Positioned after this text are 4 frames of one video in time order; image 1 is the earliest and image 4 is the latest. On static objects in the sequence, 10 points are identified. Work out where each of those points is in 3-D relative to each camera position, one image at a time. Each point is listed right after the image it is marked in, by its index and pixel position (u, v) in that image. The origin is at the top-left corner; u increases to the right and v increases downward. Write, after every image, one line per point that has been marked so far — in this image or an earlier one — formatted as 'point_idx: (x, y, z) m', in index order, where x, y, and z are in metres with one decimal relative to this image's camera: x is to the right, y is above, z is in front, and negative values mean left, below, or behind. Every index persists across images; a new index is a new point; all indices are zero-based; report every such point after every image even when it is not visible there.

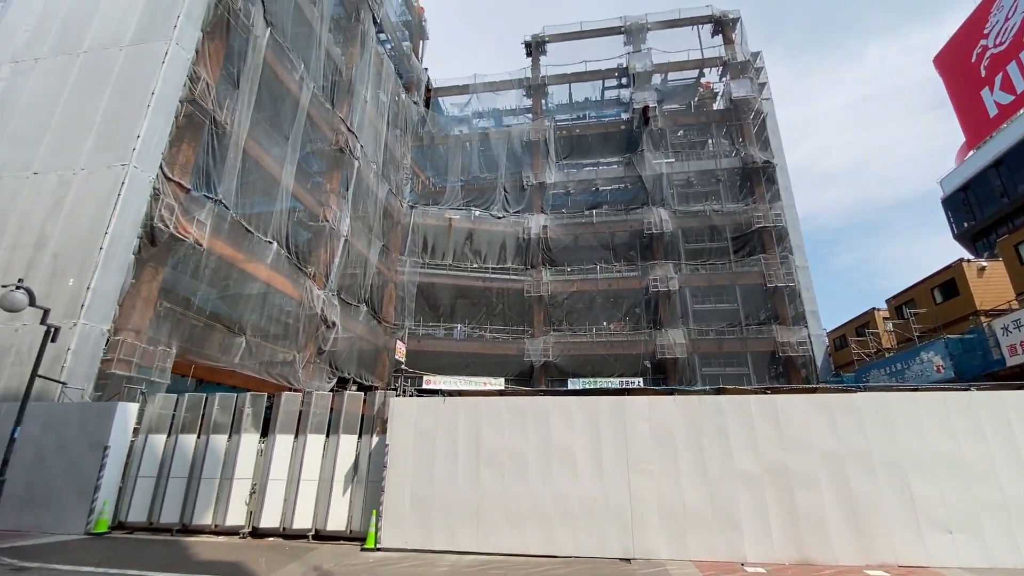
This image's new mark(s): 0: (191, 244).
0: (-10.8, +1.4, +16.1) m
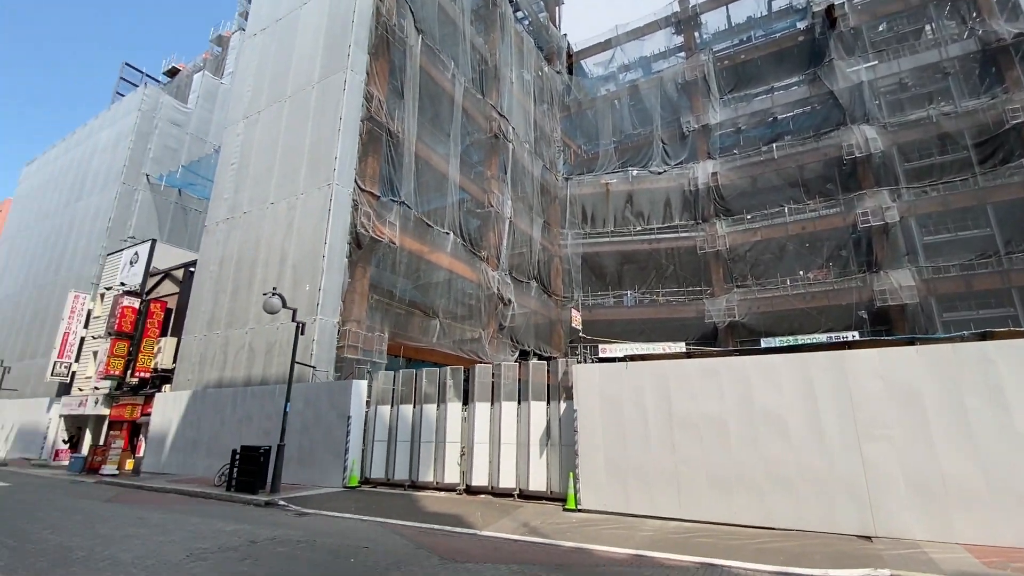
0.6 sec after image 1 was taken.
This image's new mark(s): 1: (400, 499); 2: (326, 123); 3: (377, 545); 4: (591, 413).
0: (-4.9, +1.7, +18.5) m
1: (-2.7, -5.1, +11.6) m
2: (-7.1, +6.4, +18.4) m
3: (-2.2, -4.1, +7.6) m
4: (+1.8, -2.8, +11.0) m
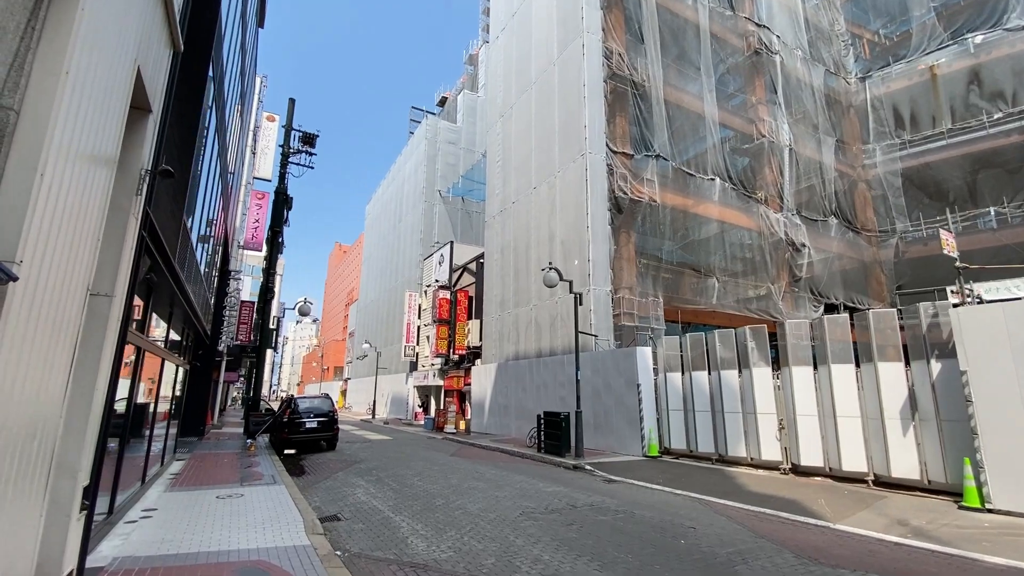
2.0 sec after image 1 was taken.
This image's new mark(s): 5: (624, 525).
0: (+4.9, +3.1, +17.3) m
1: (+4.3, -4.0, +10.4) m
2: (+2.3, +7.5, +18.3) m
3: (+2.7, -3.3, +6.7) m
4: (+7.5, -1.3, +7.6) m
5: (+1.6, -3.3, +6.8) m
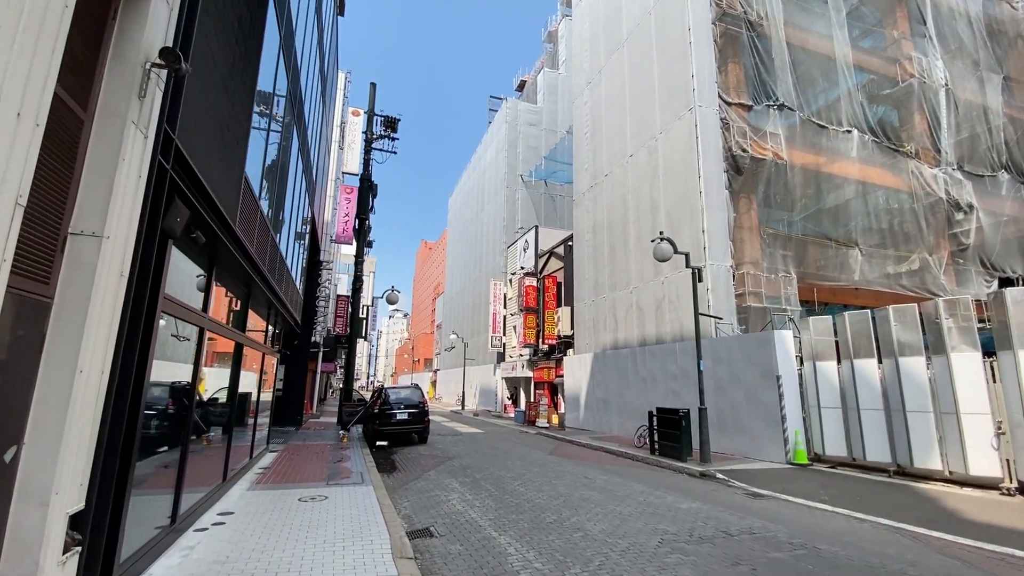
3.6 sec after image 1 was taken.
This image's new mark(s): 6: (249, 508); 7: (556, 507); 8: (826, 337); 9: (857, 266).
0: (+7.9, +3.8, +14.6) m
1: (+6.4, -3.4, +8.0) m
2: (+5.3, +8.2, +16.0) m
3: (+4.1, -2.8, +4.6) m
4: (+9.0, -0.7, +4.6) m
5: (+3.1, -2.8, +4.9) m
6: (-3.4, -2.9, +6.3) m
7: (+0.6, -3.1, +6.9) m
8: (+6.7, -1.0, +10.4) m
9: (+11.4, +0.8, +16.0) m
